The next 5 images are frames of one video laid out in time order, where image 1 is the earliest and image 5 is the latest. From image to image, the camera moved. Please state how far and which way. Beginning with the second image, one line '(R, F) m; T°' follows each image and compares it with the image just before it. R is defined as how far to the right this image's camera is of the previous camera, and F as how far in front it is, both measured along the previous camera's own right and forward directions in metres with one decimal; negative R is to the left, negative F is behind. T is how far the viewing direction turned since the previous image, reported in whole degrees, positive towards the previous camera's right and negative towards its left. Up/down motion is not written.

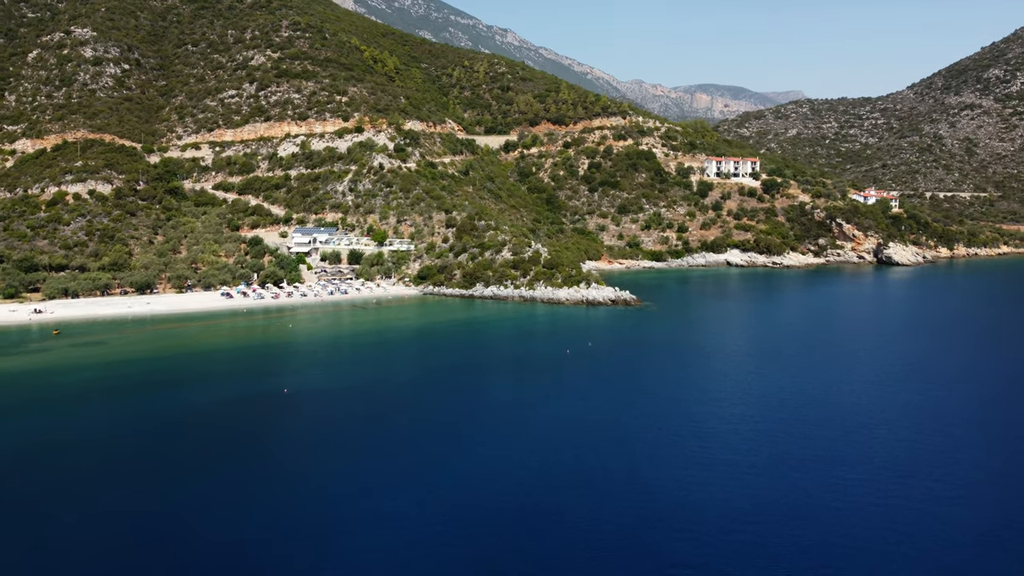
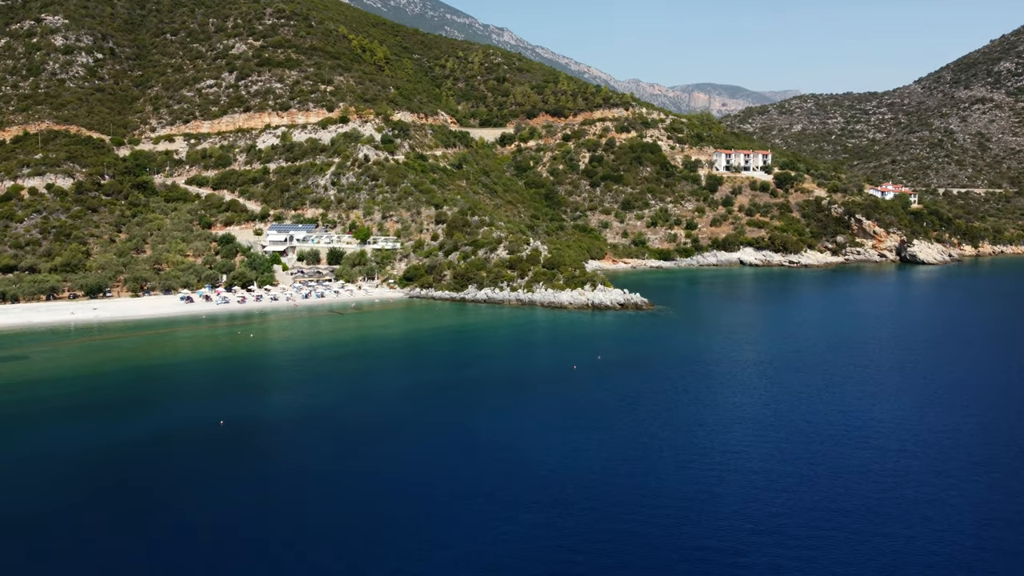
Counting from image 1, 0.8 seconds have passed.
(+0.1, +5.7) m; 0°
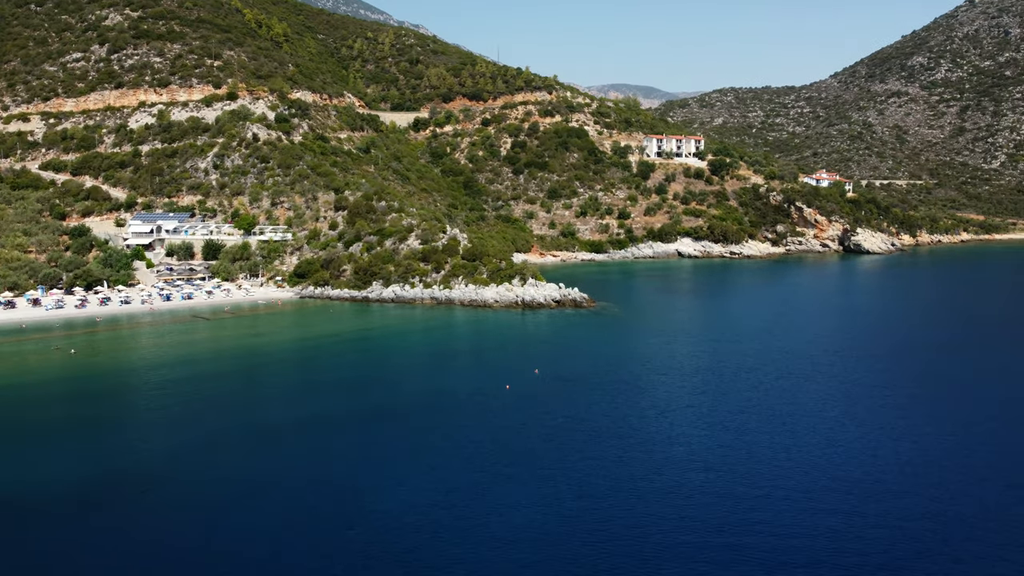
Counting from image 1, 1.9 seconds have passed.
(+0.3, +7.9) m; +6°
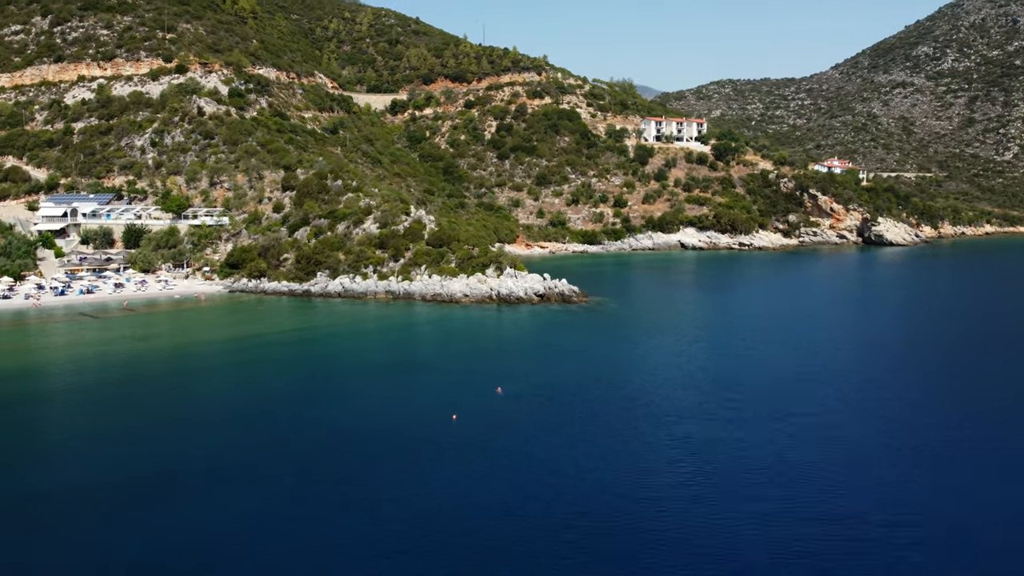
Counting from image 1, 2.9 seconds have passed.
(+0.8, +7.2) m; 0°
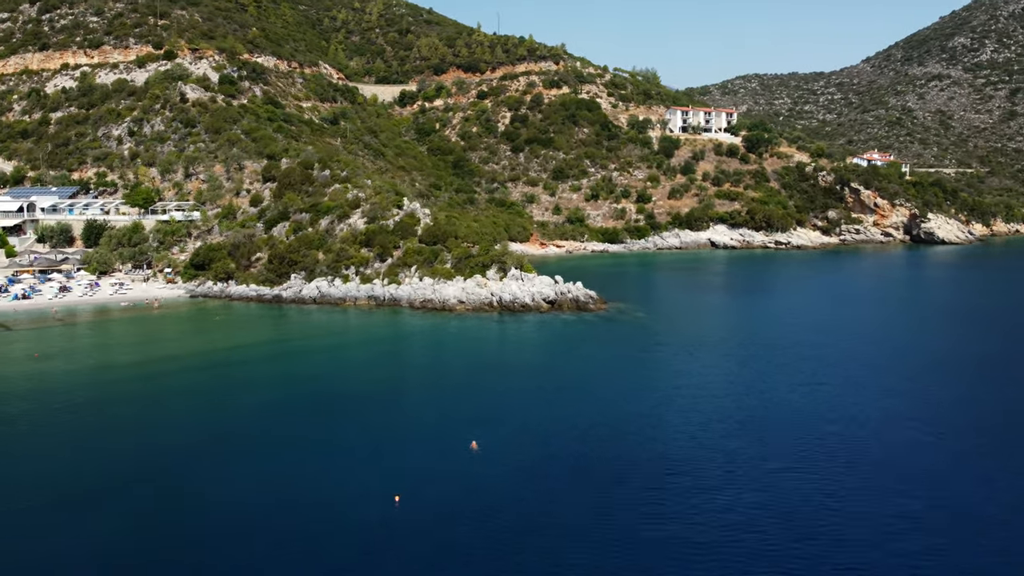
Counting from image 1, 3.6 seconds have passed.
(+0.5, +5.0) m; -1°
